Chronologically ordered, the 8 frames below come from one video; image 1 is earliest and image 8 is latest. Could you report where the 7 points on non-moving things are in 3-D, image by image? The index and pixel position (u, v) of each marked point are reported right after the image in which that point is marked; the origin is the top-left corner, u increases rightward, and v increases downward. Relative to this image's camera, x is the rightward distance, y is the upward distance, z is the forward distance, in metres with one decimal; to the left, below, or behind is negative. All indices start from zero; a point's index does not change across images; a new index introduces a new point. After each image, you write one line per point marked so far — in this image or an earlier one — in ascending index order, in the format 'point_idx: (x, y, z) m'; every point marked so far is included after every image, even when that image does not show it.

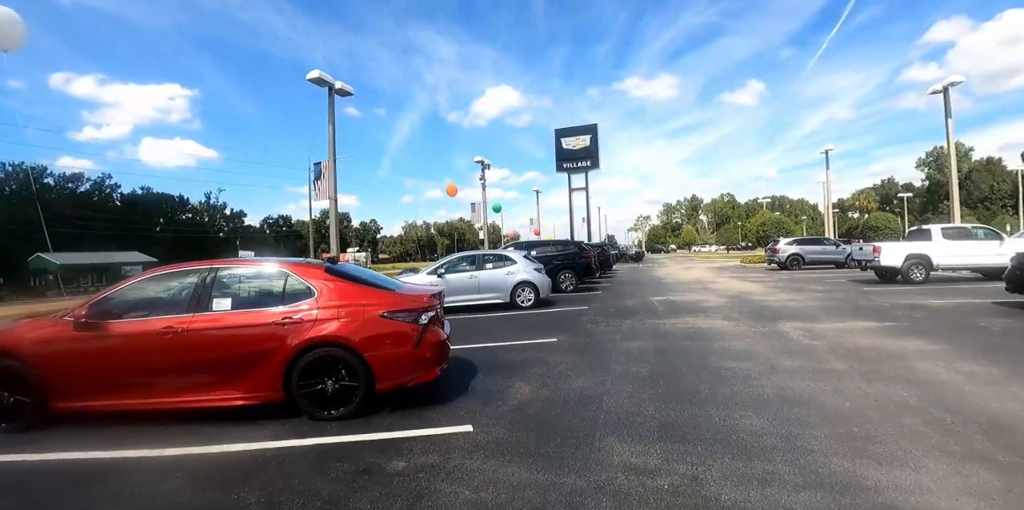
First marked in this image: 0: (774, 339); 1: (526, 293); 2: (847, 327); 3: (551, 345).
0: (+4.5, -1.4, +8.0) m
1: (+0.4, -1.0, +12.4) m
2: (+6.3, -1.4, +8.8) m
3: (+0.6, -1.5, +7.8) m
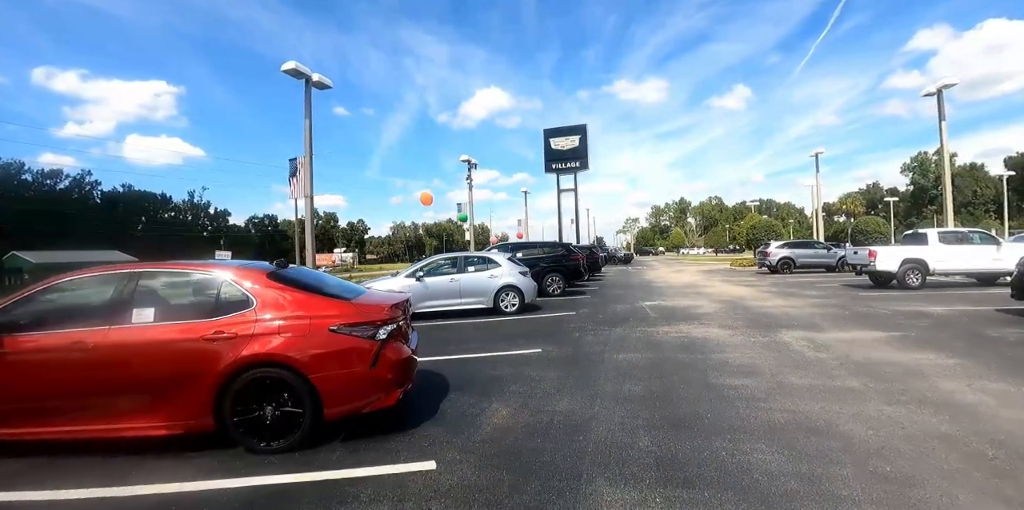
0: (+4.2, -1.5, +7.4) m
1: (-0.1, -1.1, +11.7) m
2: (+5.9, -1.4, +8.2) m
3: (+0.3, -1.6, +7.1) m
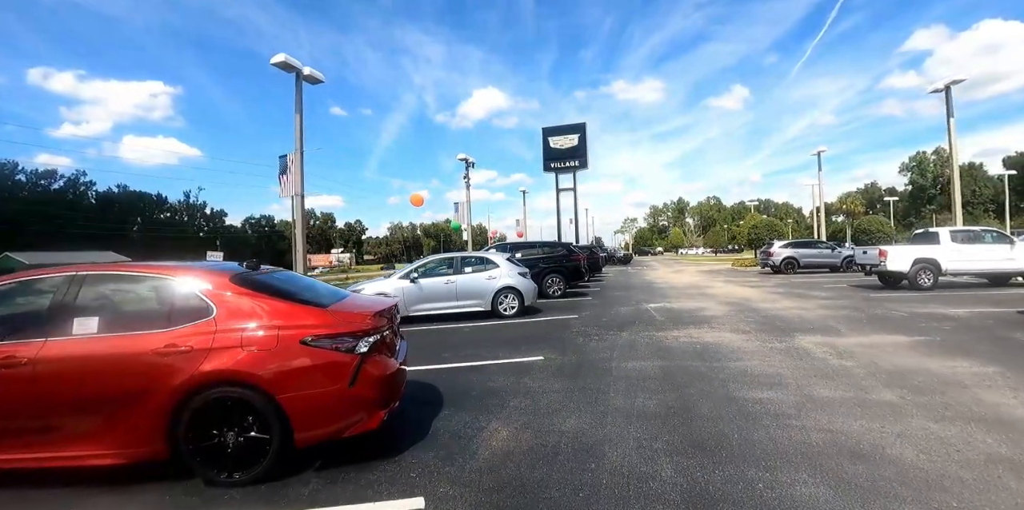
0: (+4.2, -1.5, +6.8) m
1: (-0.1, -1.1, +11.2) m
2: (+5.9, -1.4, +7.7) m
3: (+0.3, -1.6, +6.5) m
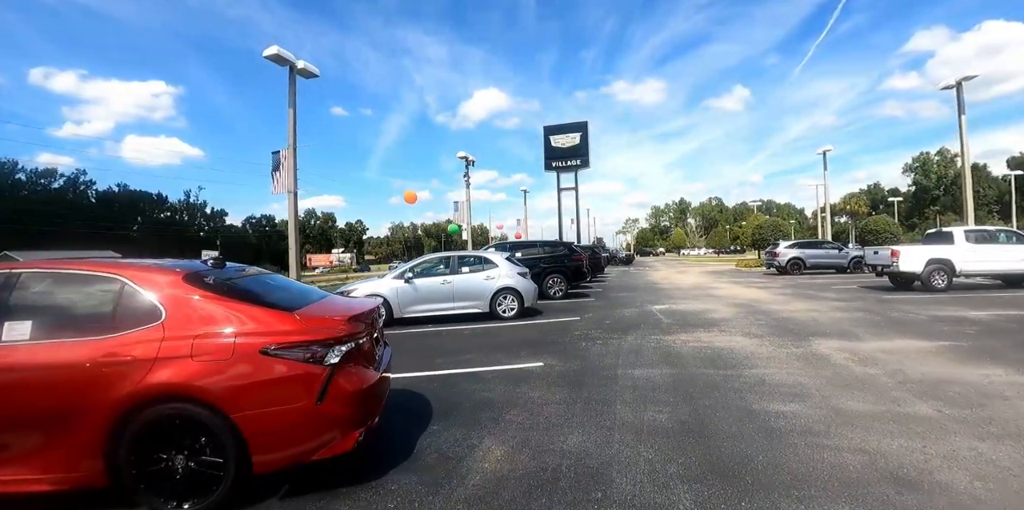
0: (+4.1, -1.5, +6.3) m
1: (-0.1, -1.1, +10.7) m
2: (+5.9, -1.4, +7.2) m
3: (+0.3, -1.5, +6.0) m
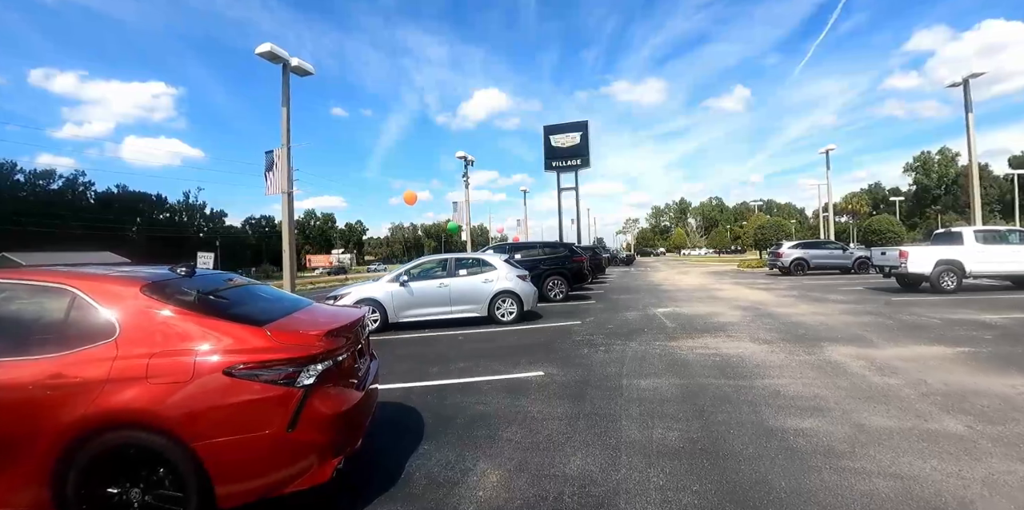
0: (+4.1, -1.5, +6.0) m
1: (-0.1, -1.1, +10.3) m
2: (+5.9, -1.5, +6.9) m
3: (+0.3, -1.6, +5.7) m
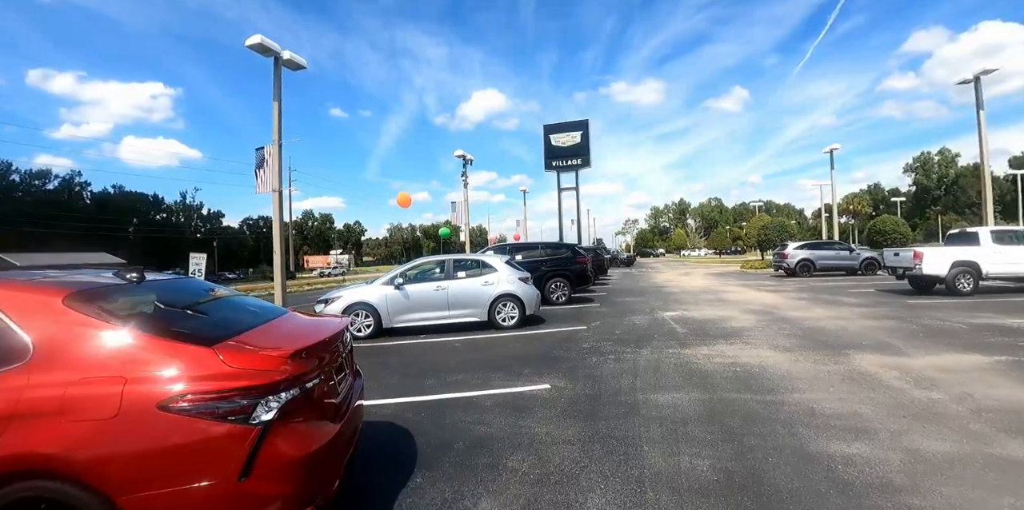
0: (+4.1, -1.5, +5.5) m
1: (-0.1, -1.1, +9.8) m
2: (+5.9, -1.5, +6.3) m
3: (+0.3, -1.6, +5.1) m
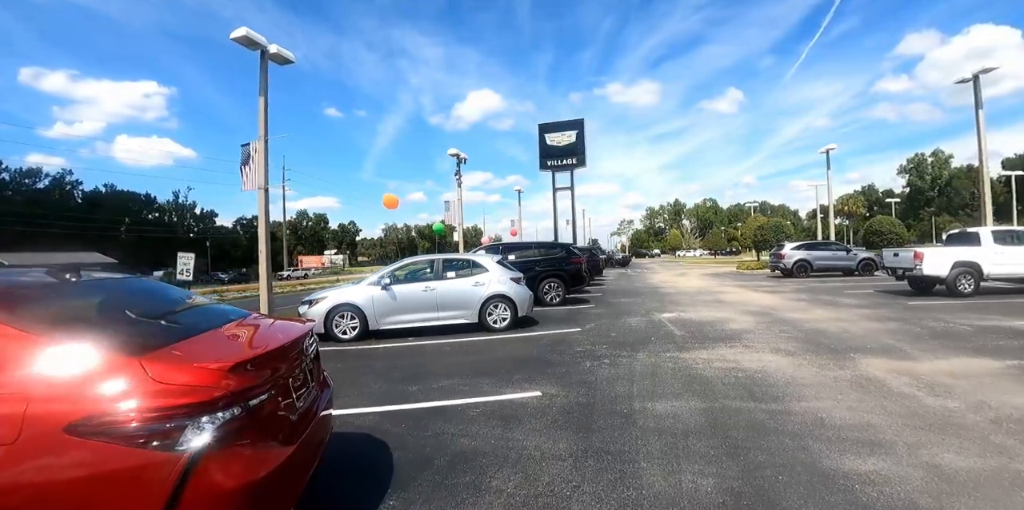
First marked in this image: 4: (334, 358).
0: (+4.0, -1.5, +5.1) m
1: (-0.3, -1.1, +9.4) m
2: (+5.8, -1.5, +6.0) m
3: (+0.2, -1.6, +4.8) m
4: (-3.0, -1.7, +7.9) m
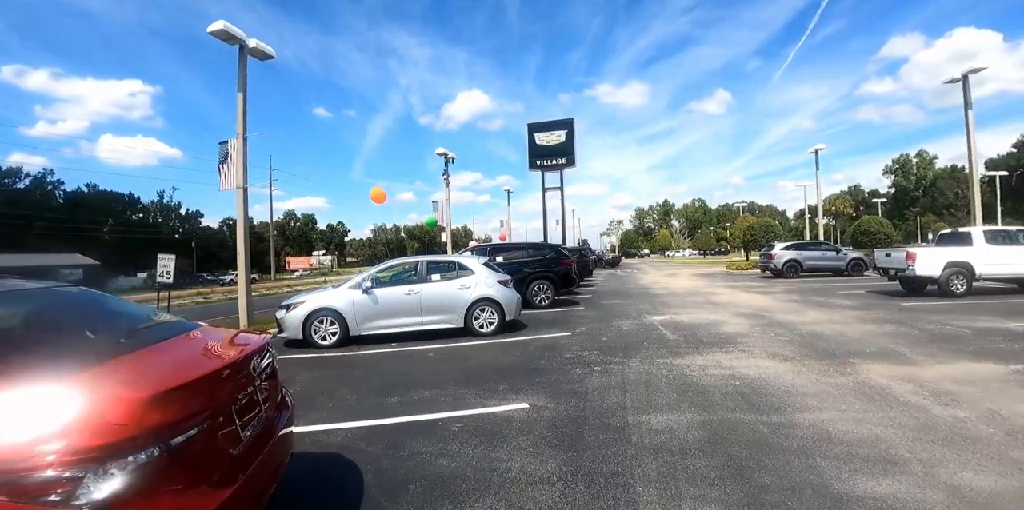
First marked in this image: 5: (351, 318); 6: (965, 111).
0: (+3.9, -1.6, +4.9) m
1: (-0.5, -1.1, +9.1) m
2: (+5.6, -1.5, +5.8) m
3: (0.0, -1.6, +4.4) m
4: (-3.2, -1.8, +7.4) m
5: (-3.0, -1.2, +8.6) m
6: (+17.6, +5.6, +18.2) m
